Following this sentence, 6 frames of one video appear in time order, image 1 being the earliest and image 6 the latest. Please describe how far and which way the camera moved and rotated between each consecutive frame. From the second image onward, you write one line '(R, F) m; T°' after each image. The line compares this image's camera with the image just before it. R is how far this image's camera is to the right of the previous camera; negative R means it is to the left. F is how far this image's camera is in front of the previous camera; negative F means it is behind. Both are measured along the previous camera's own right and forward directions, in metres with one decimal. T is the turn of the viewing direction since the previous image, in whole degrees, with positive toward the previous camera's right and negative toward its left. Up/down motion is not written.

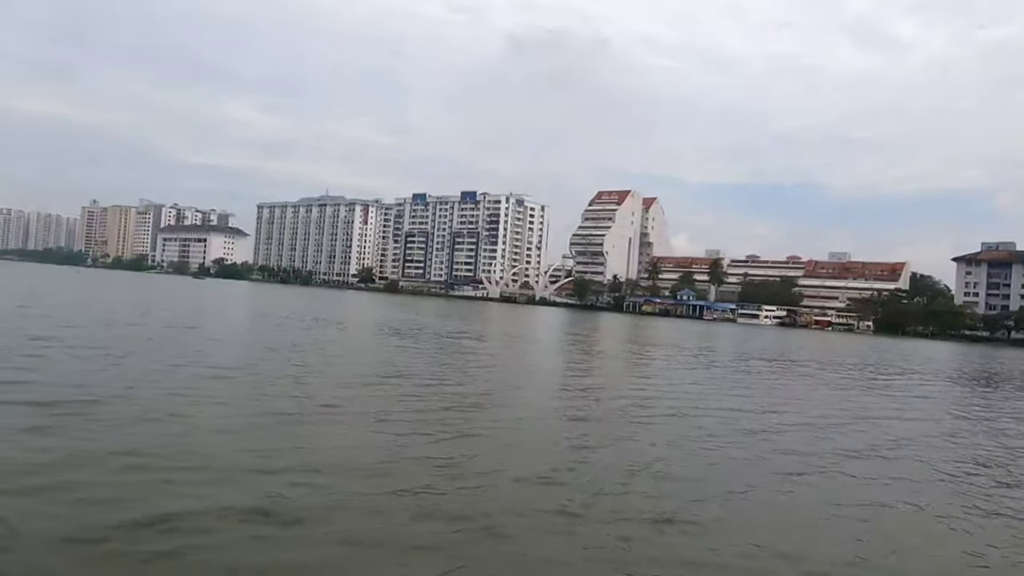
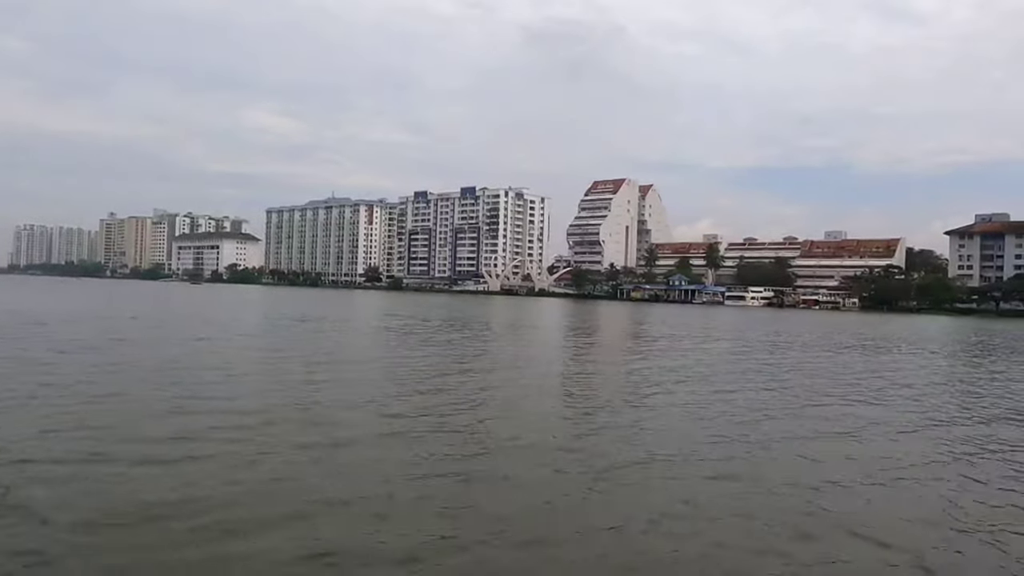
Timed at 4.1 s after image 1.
(+2.4, -2.8) m; -1°
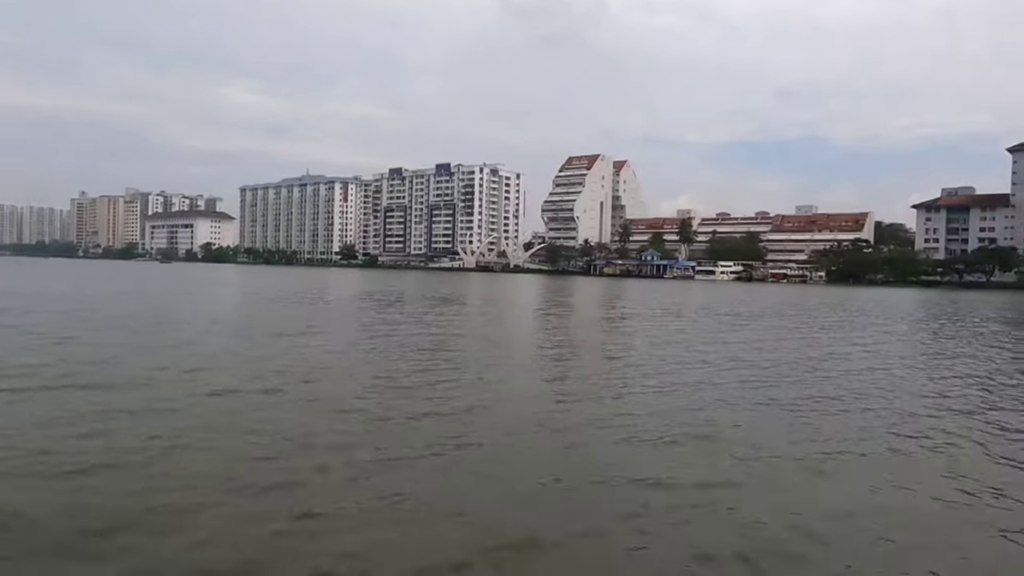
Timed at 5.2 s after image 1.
(+0.4, -0.8) m; +1°
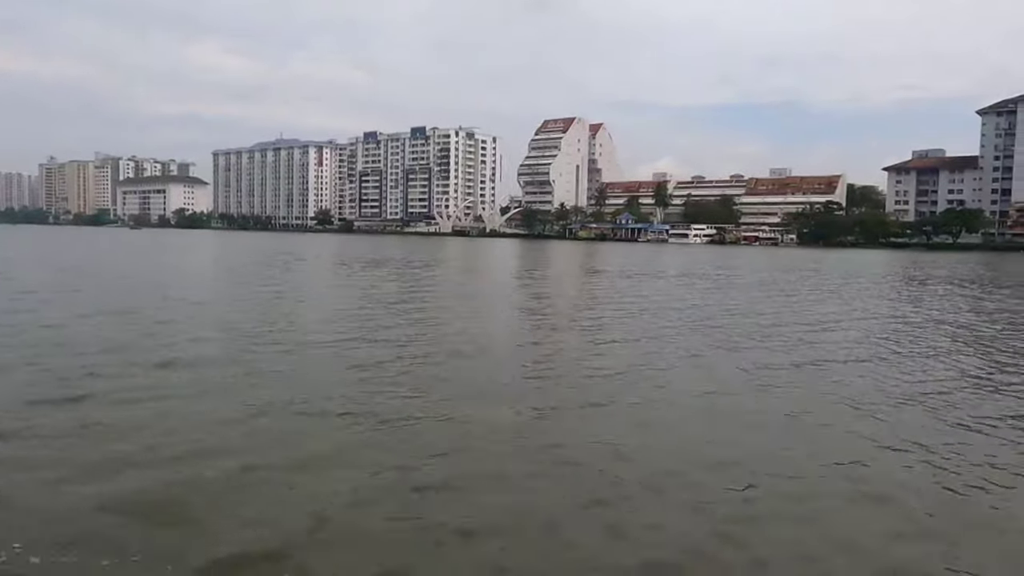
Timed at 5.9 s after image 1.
(+0.2, -0.5) m; +2°
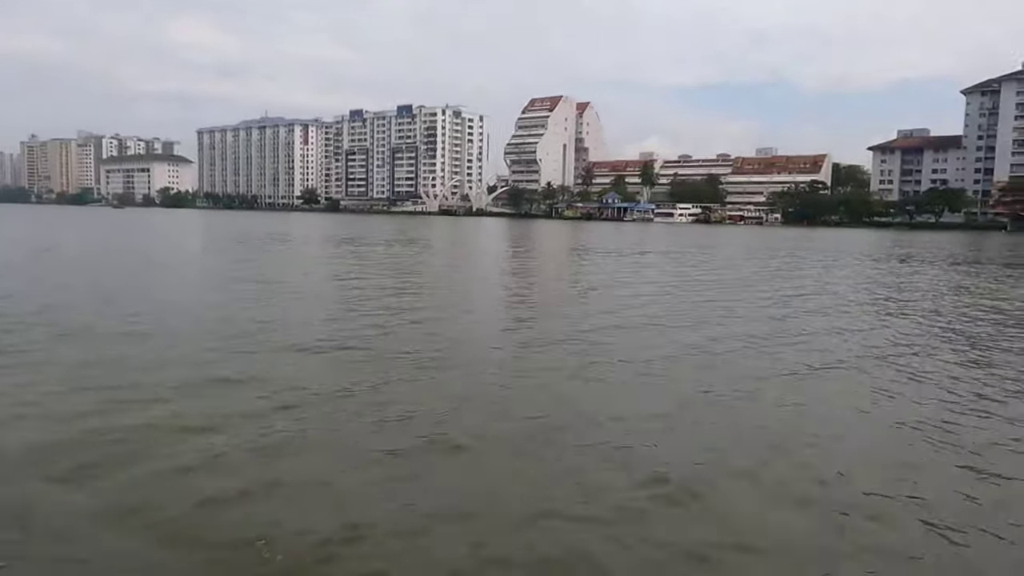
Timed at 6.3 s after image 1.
(+0.1, -0.2) m; +1°
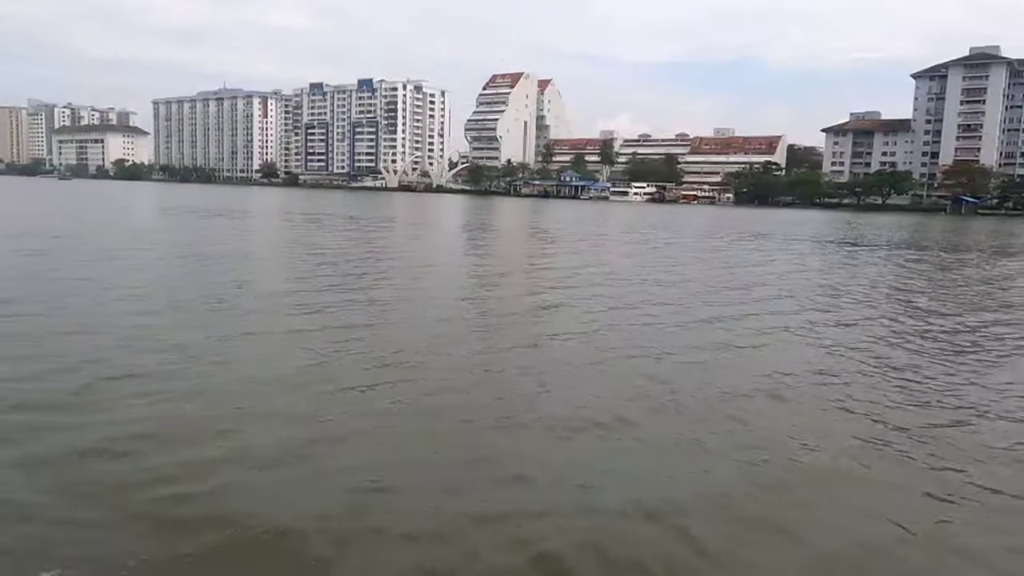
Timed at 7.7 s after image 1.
(+0.5, -0.9) m; +3°
